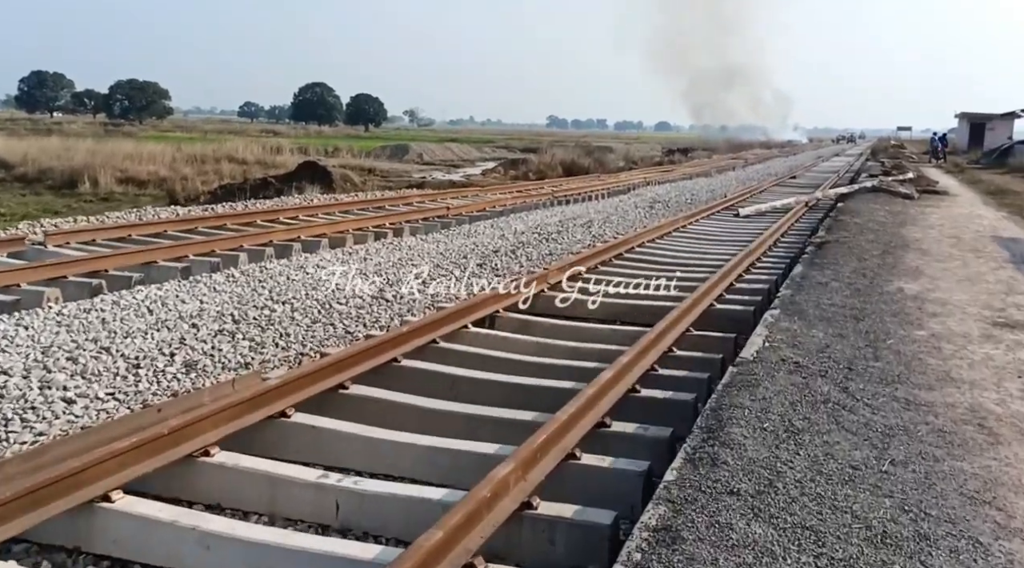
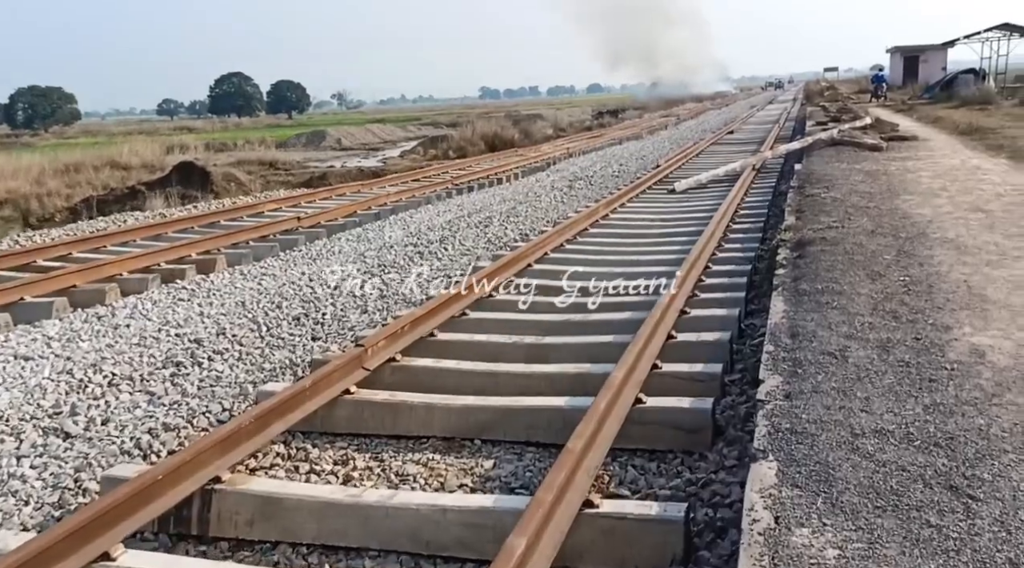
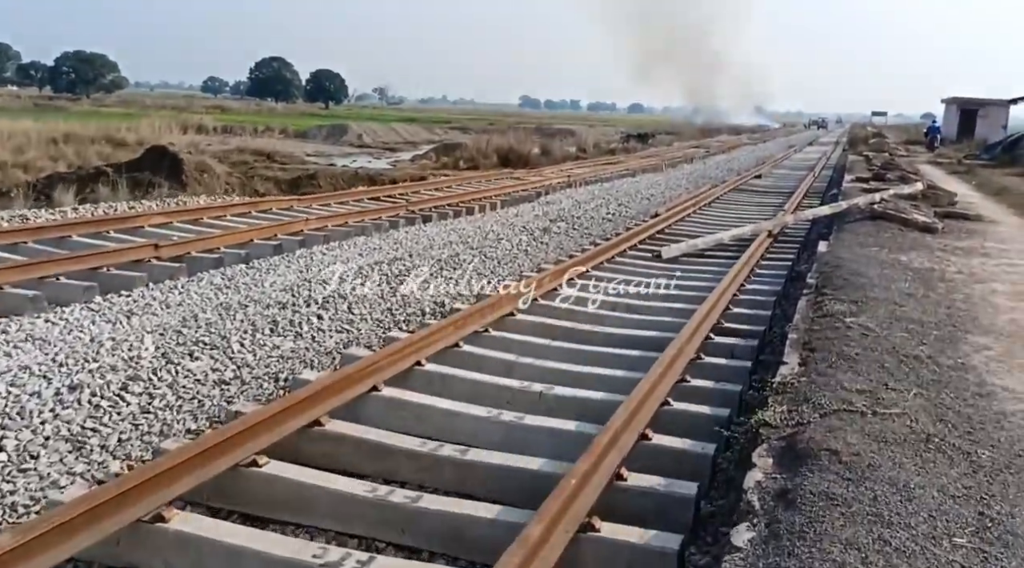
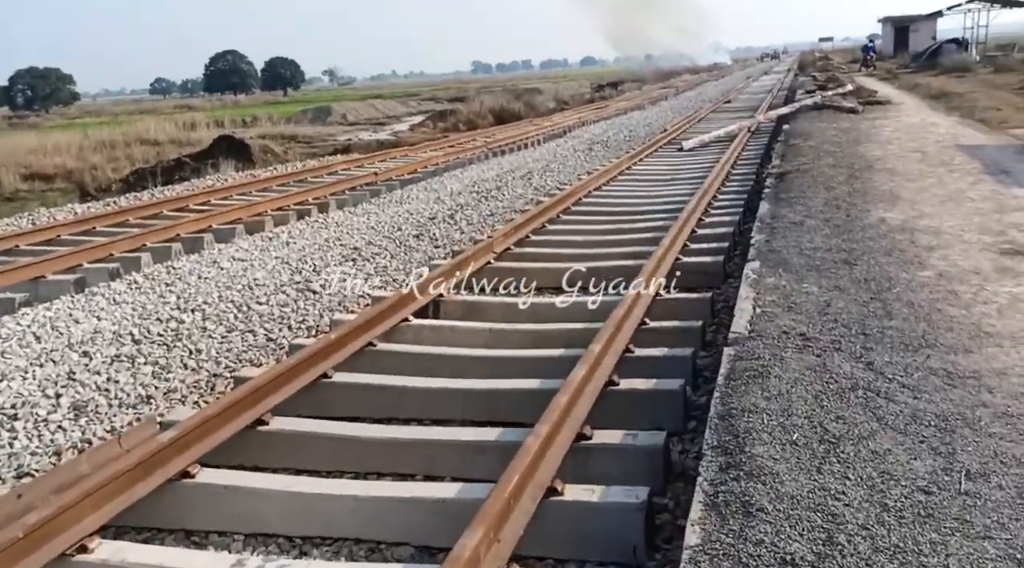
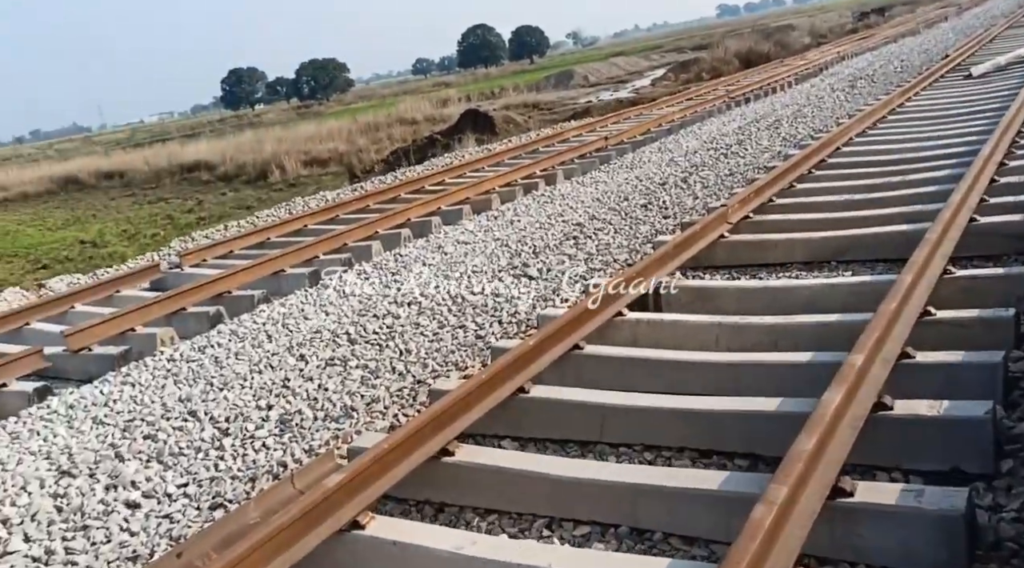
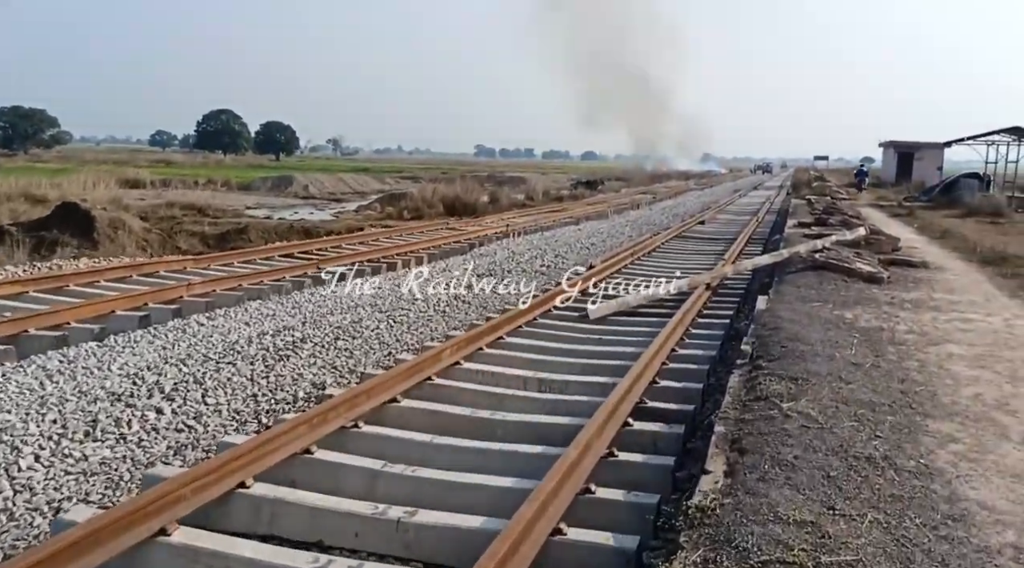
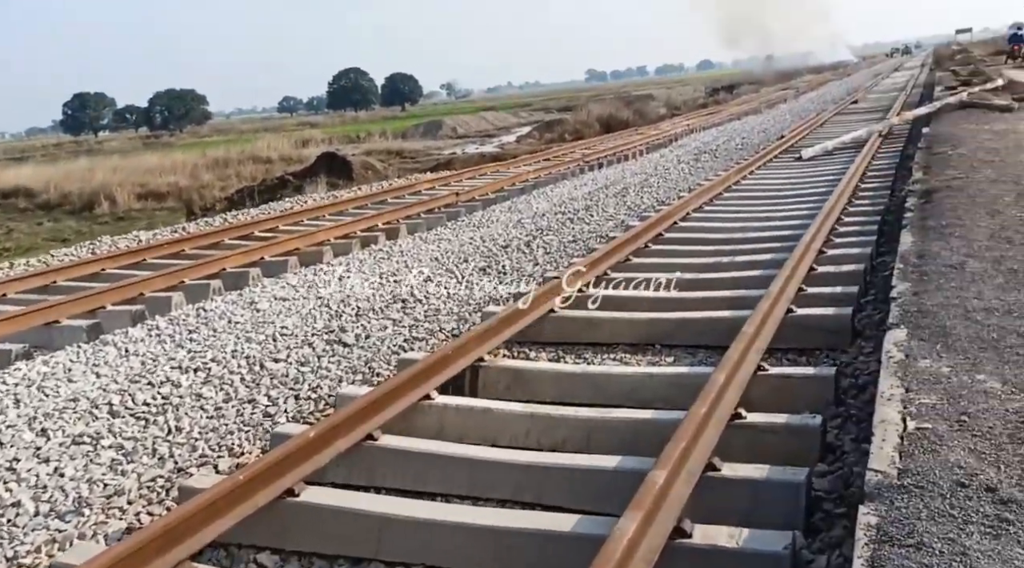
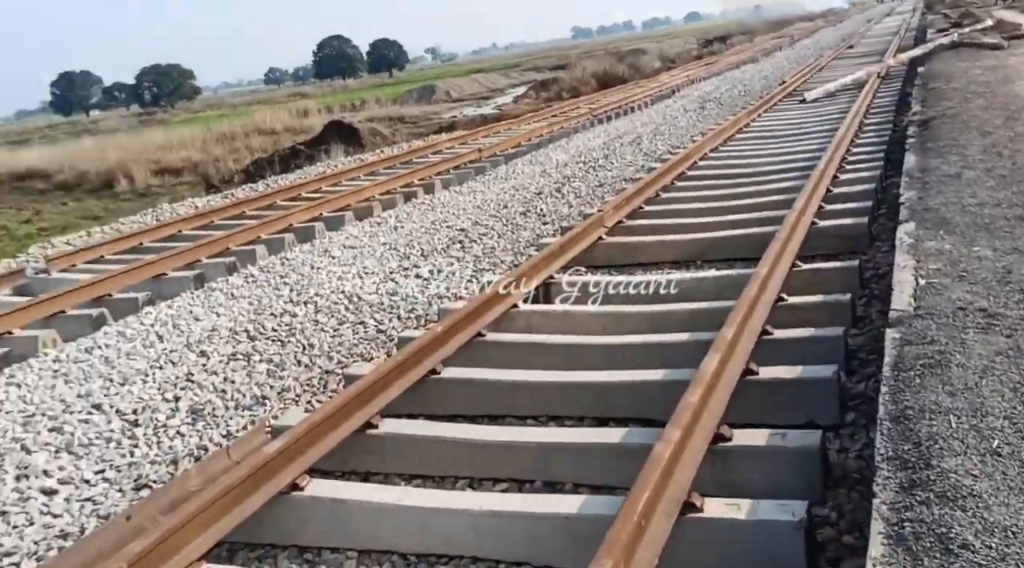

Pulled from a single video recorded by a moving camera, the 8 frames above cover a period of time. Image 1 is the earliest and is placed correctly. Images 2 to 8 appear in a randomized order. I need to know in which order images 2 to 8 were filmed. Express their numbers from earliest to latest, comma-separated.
4, 8, 5, 7, 2, 3, 6
